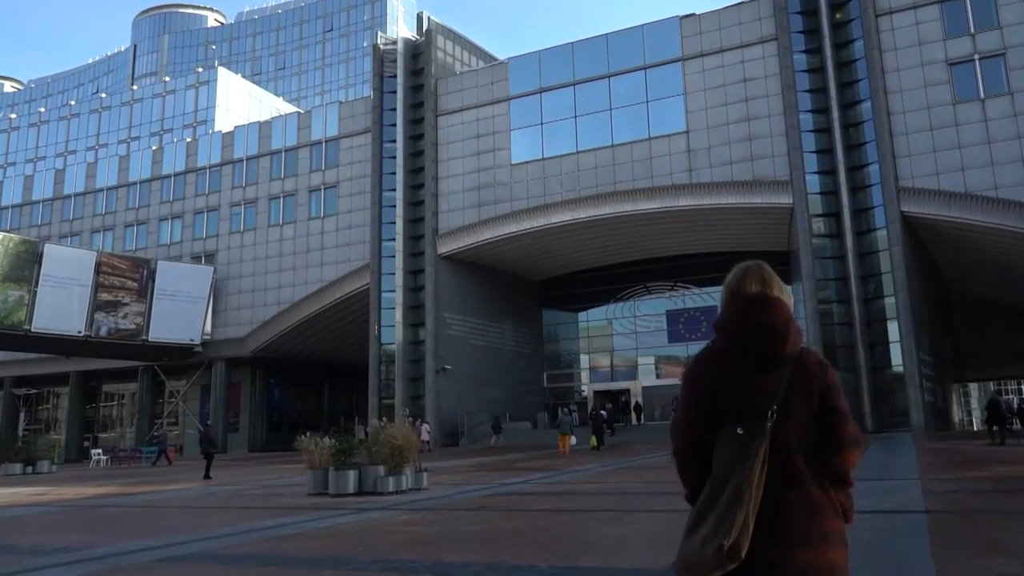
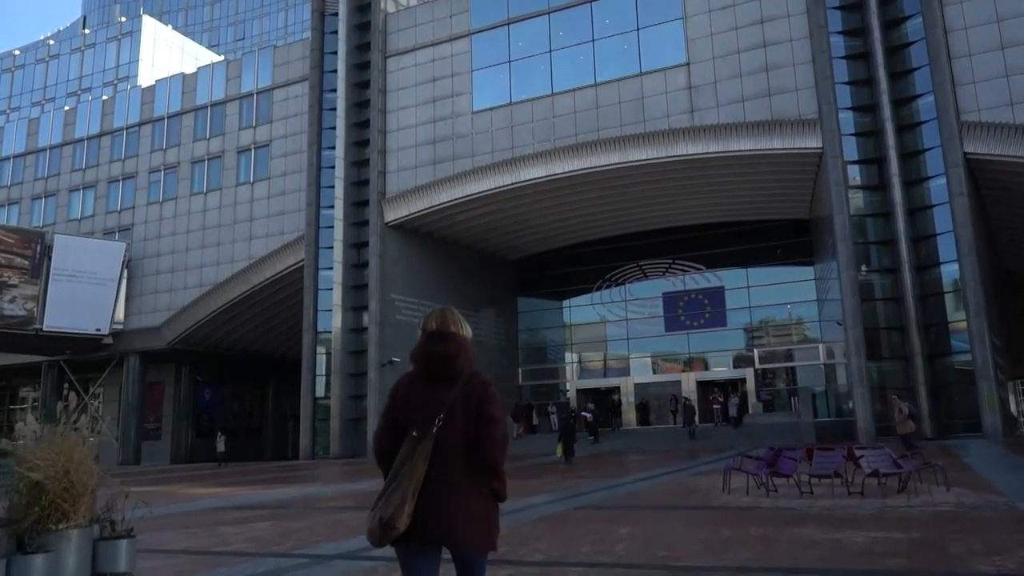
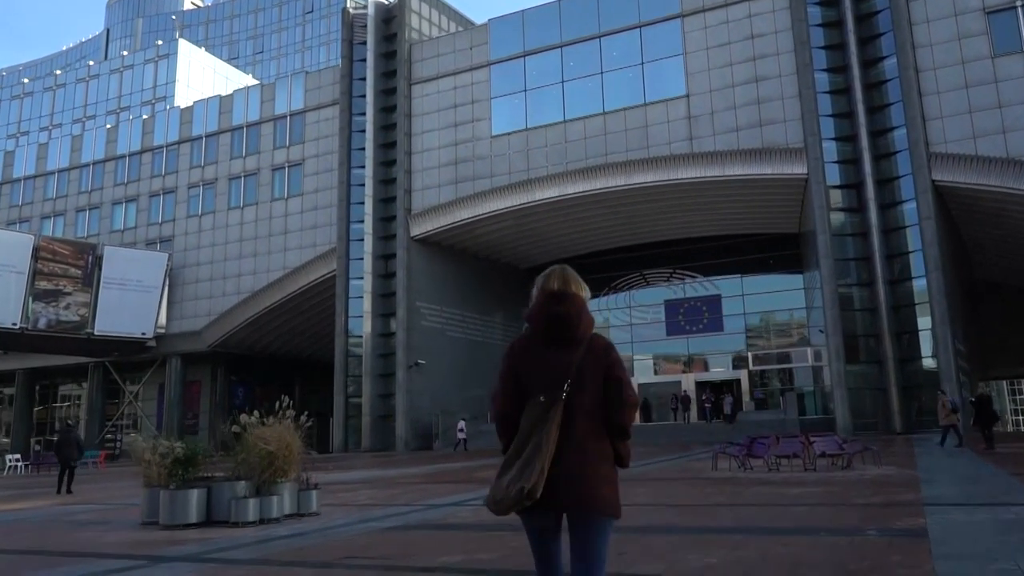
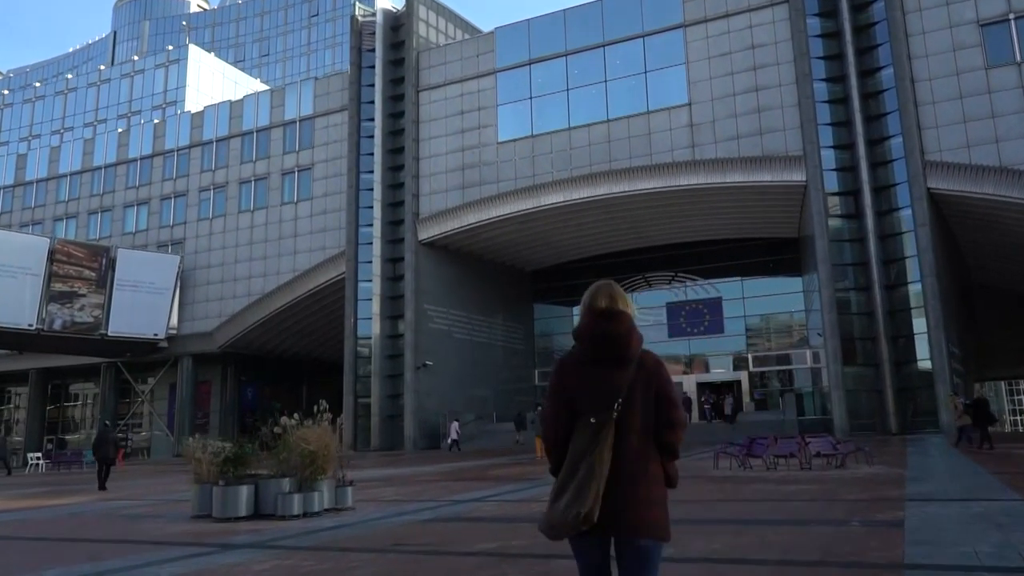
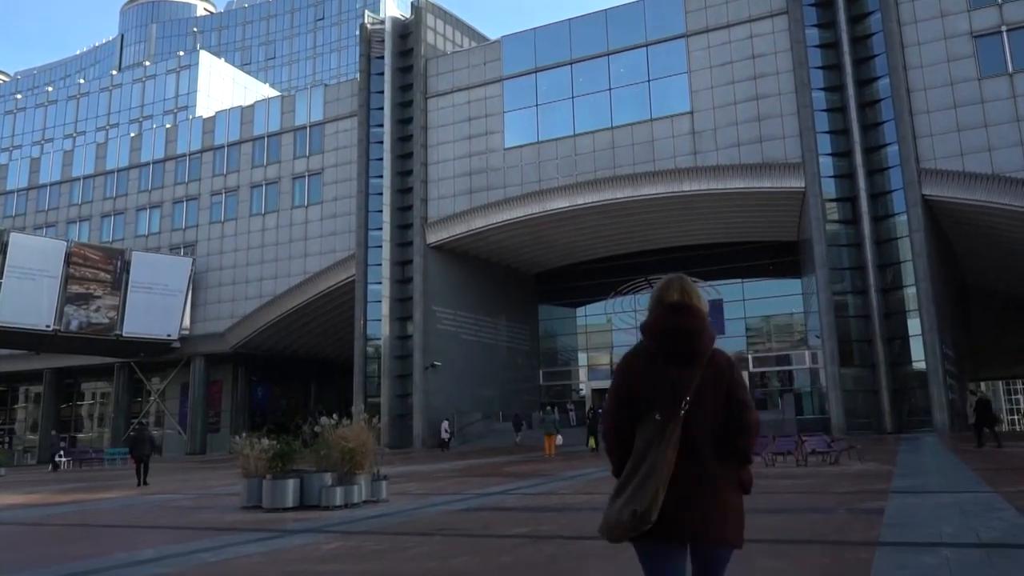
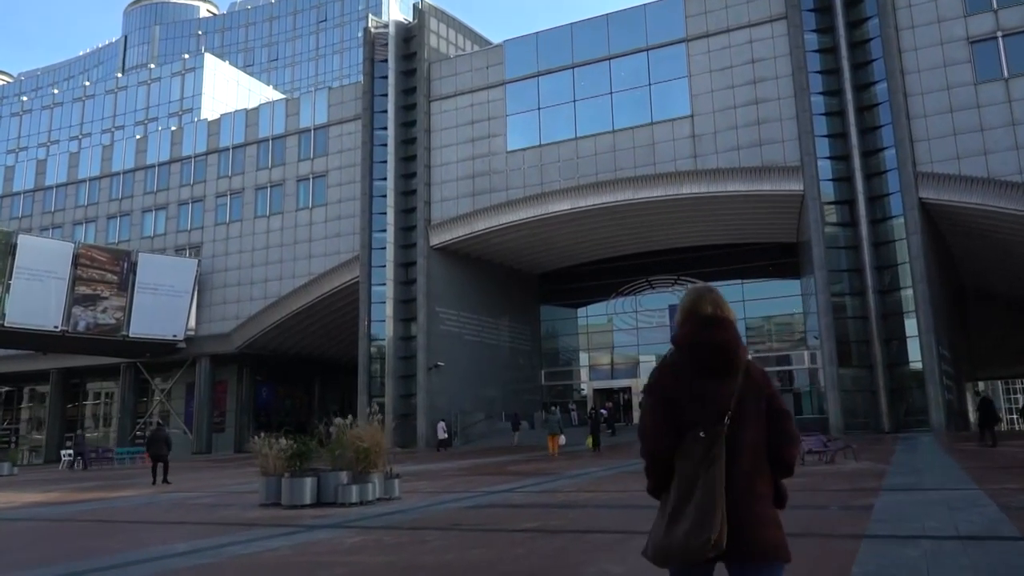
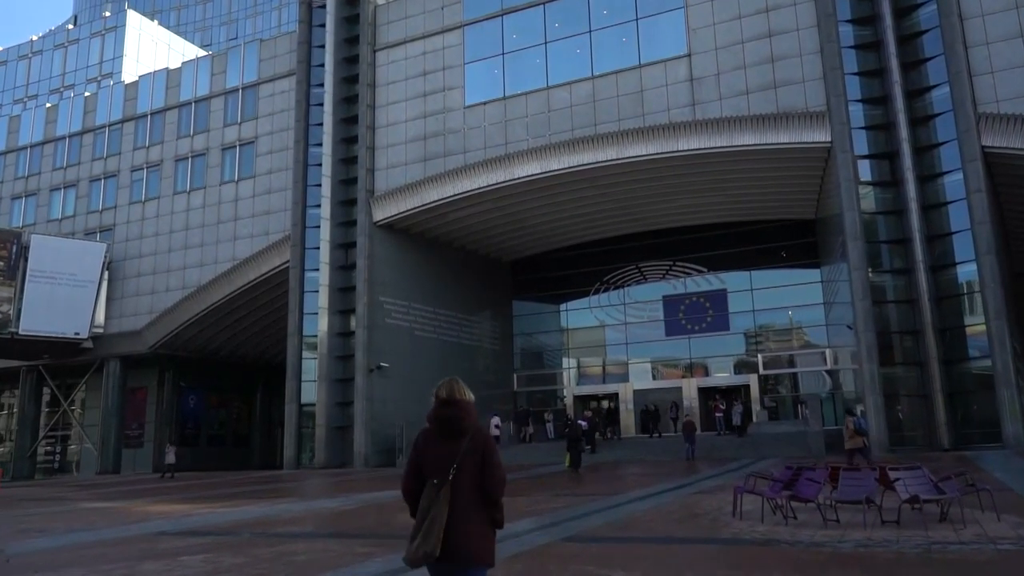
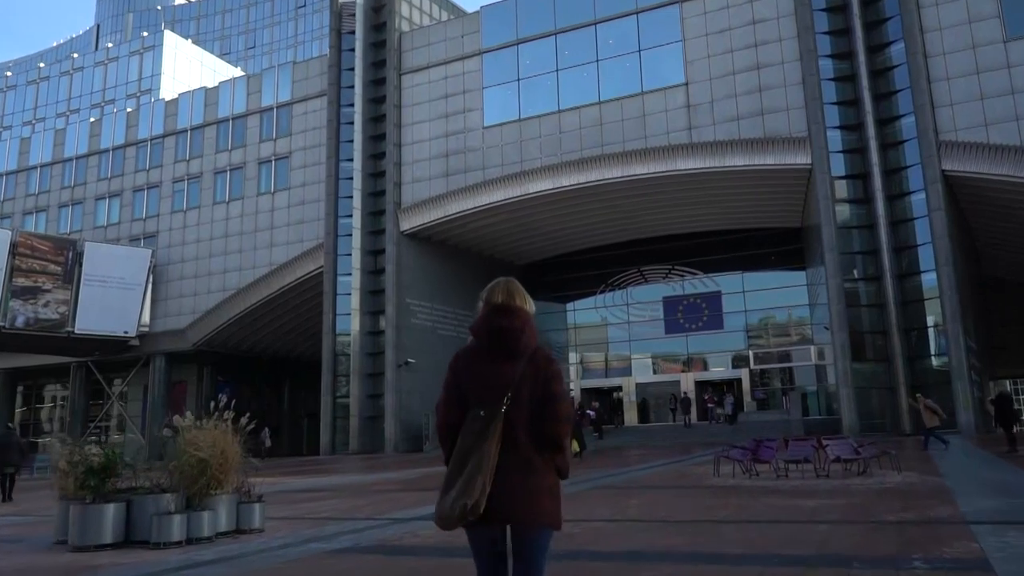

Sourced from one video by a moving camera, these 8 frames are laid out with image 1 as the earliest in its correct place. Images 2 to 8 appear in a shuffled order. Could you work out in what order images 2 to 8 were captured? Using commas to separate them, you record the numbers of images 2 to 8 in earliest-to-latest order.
6, 5, 4, 3, 8, 2, 7
